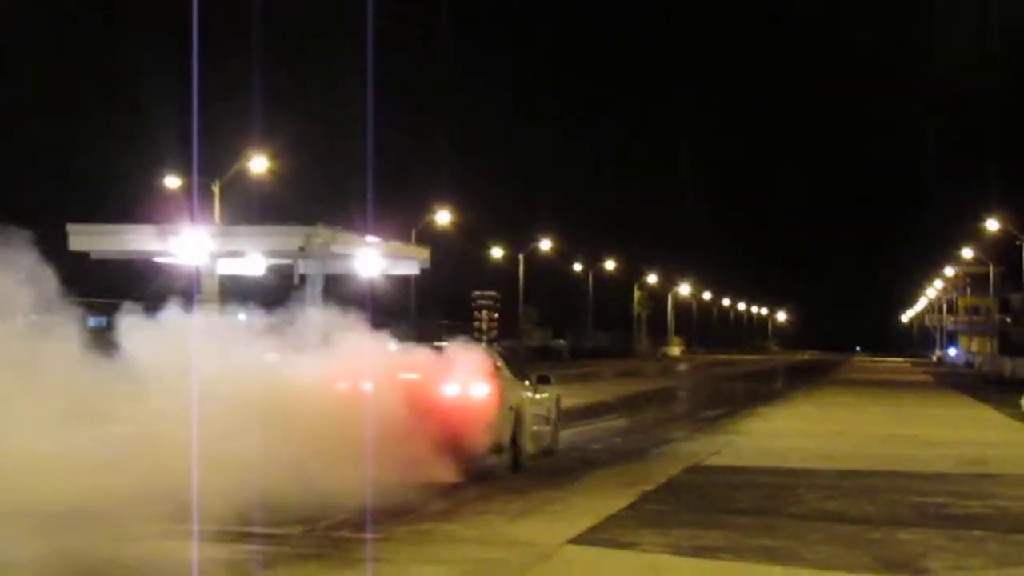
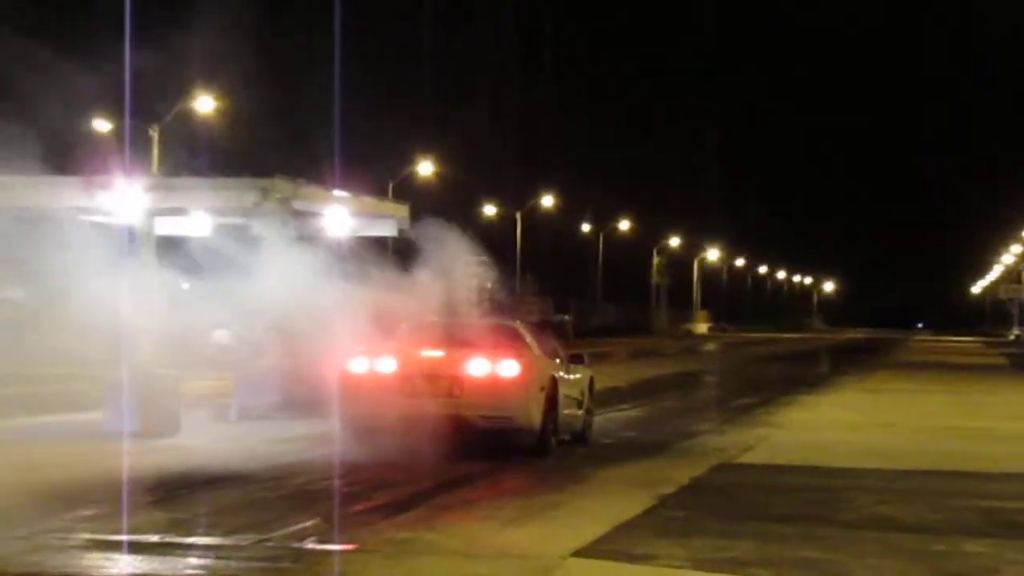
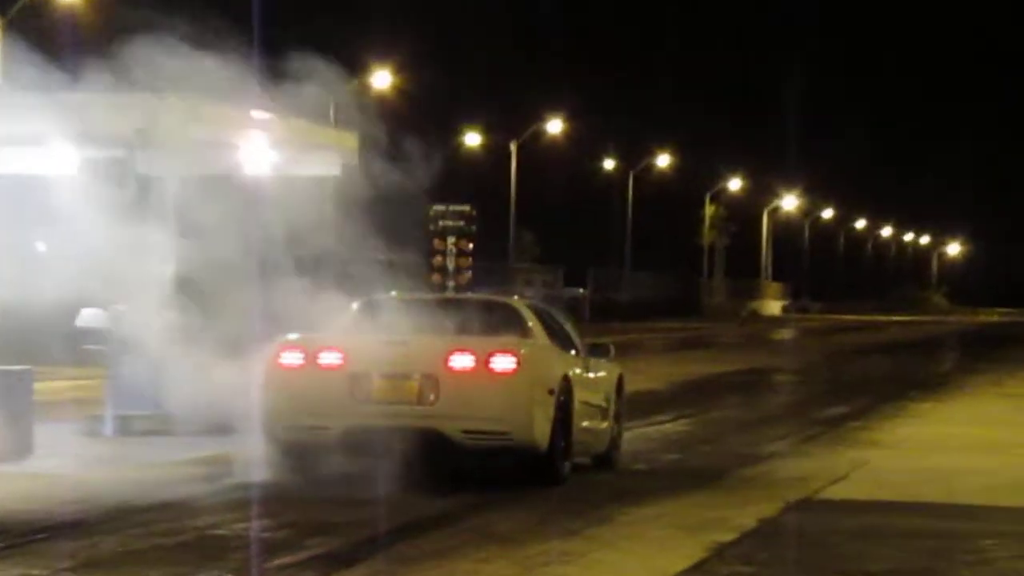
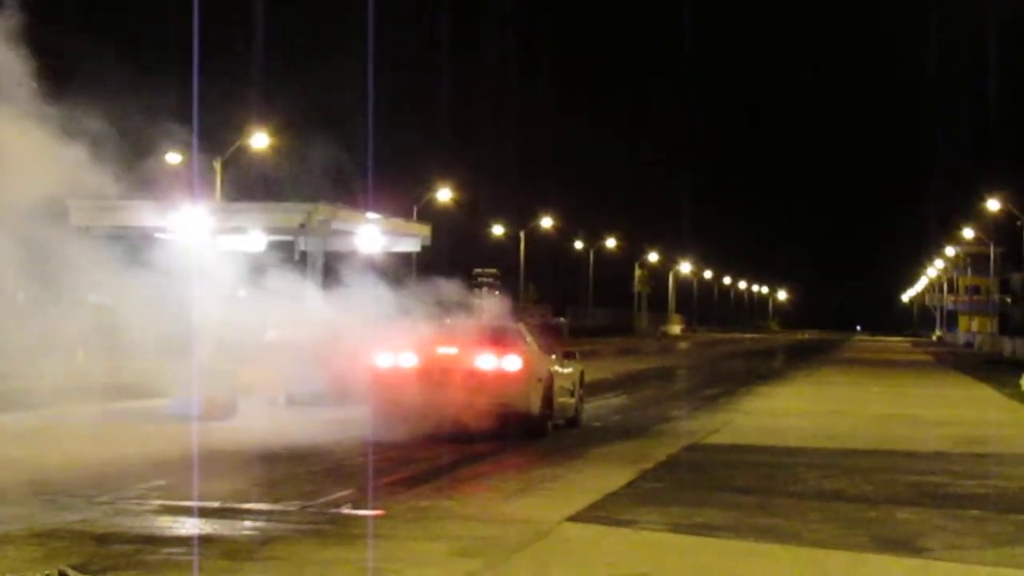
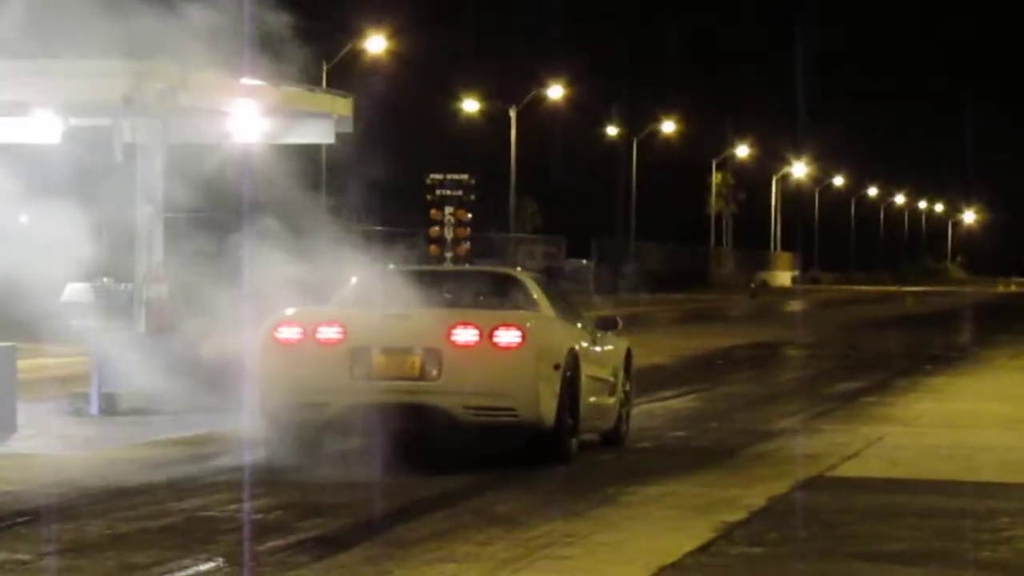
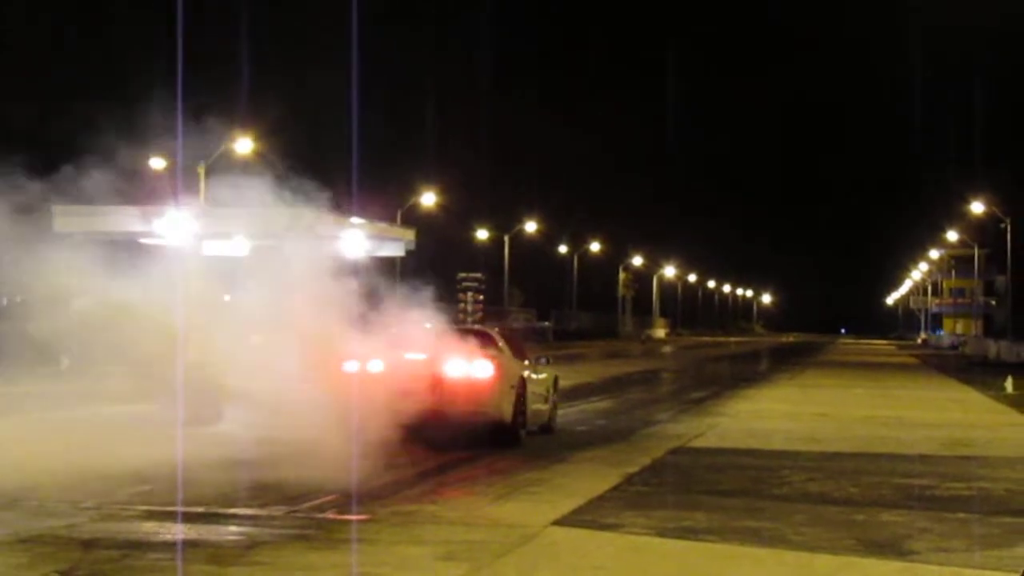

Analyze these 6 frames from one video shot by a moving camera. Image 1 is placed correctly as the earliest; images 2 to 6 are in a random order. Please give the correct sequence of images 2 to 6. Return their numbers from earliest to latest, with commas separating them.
6, 4, 2, 3, 5
